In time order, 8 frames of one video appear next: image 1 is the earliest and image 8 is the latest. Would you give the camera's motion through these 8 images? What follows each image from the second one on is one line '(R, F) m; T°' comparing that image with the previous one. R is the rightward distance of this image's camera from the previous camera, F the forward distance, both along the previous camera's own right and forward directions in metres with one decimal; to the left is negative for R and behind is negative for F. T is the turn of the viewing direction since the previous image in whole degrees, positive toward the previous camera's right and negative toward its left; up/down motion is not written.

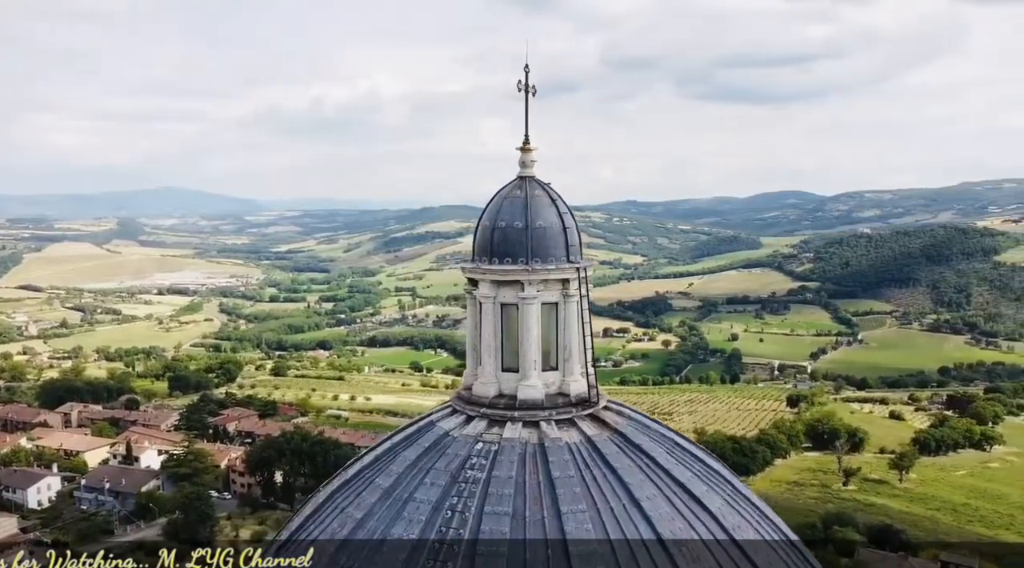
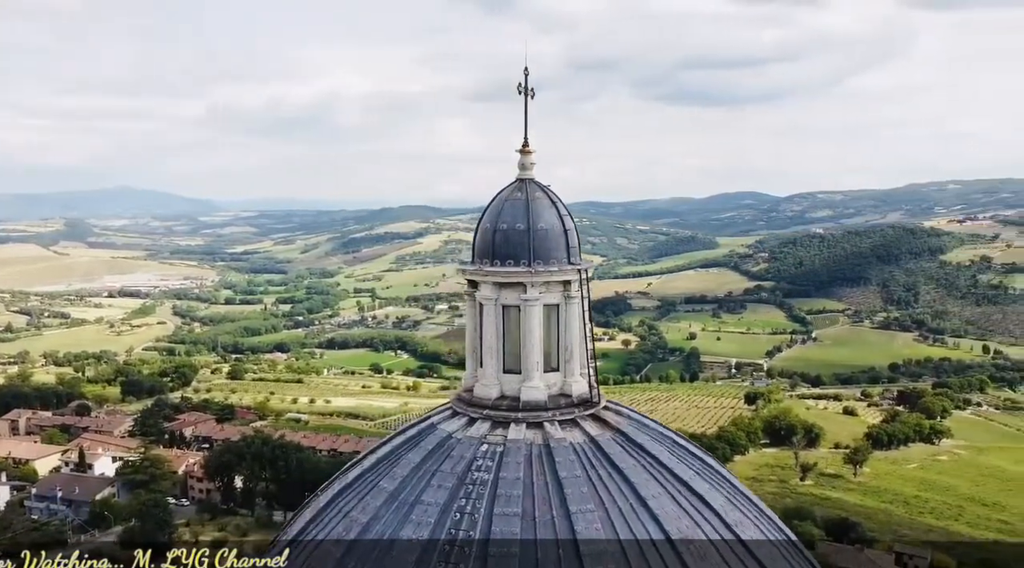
(-1.4, -0.2) m; +4°
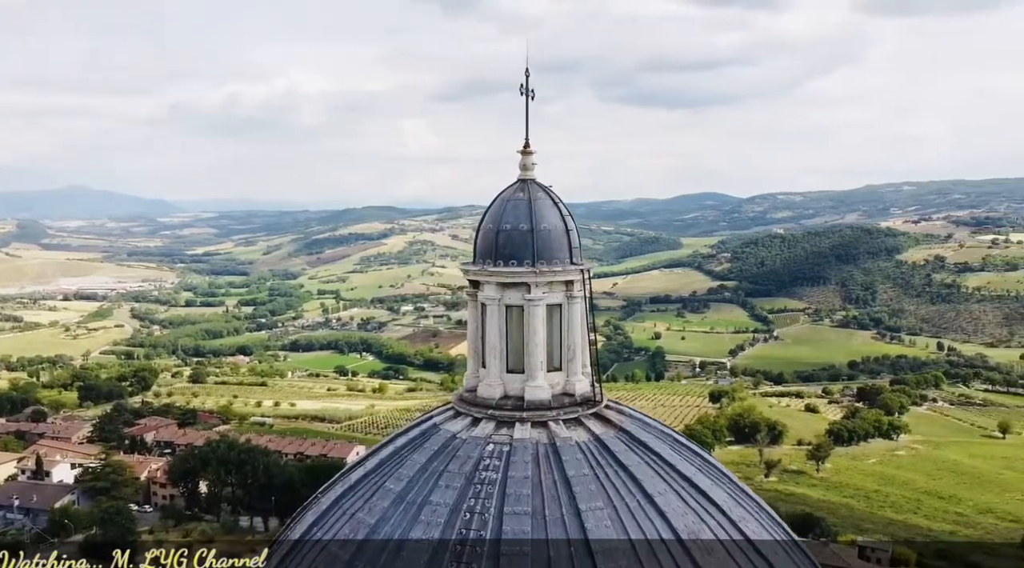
(-1.3, -0.1) m; +3°
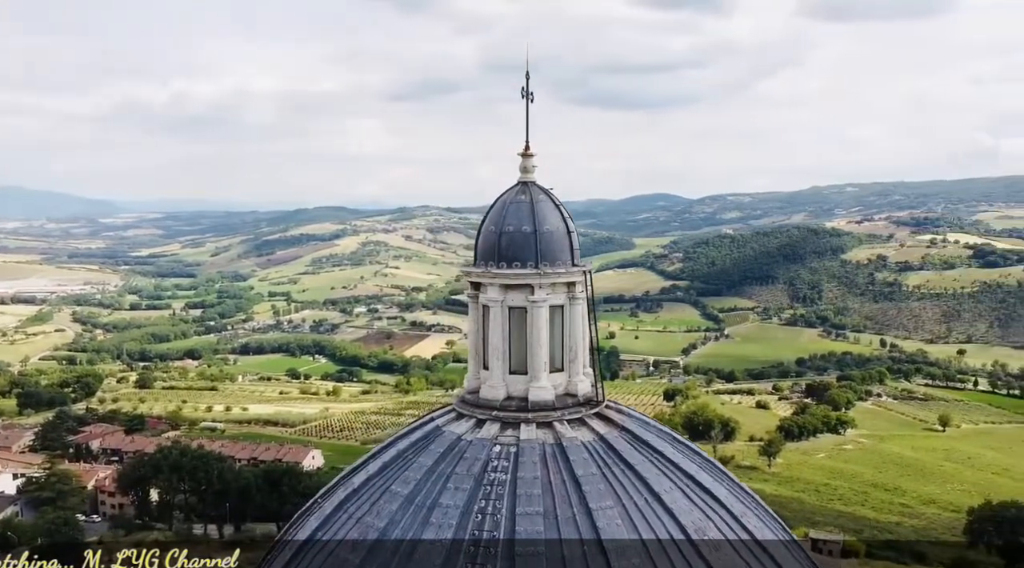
(-1.7, -0.1) m; +4°
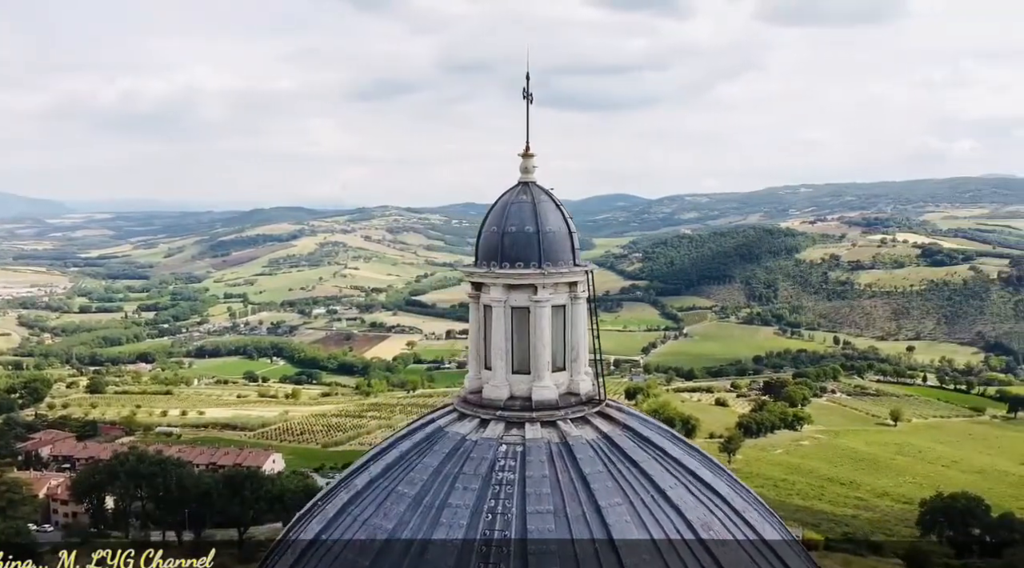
(-1.5, 0.0) m; +4°
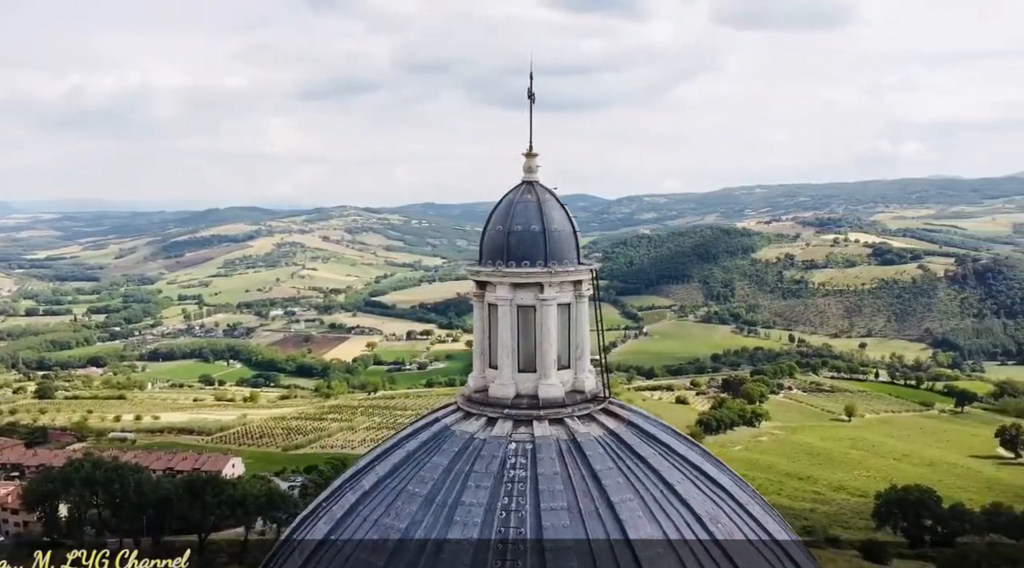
(-1.6, +0.1) m; +4°
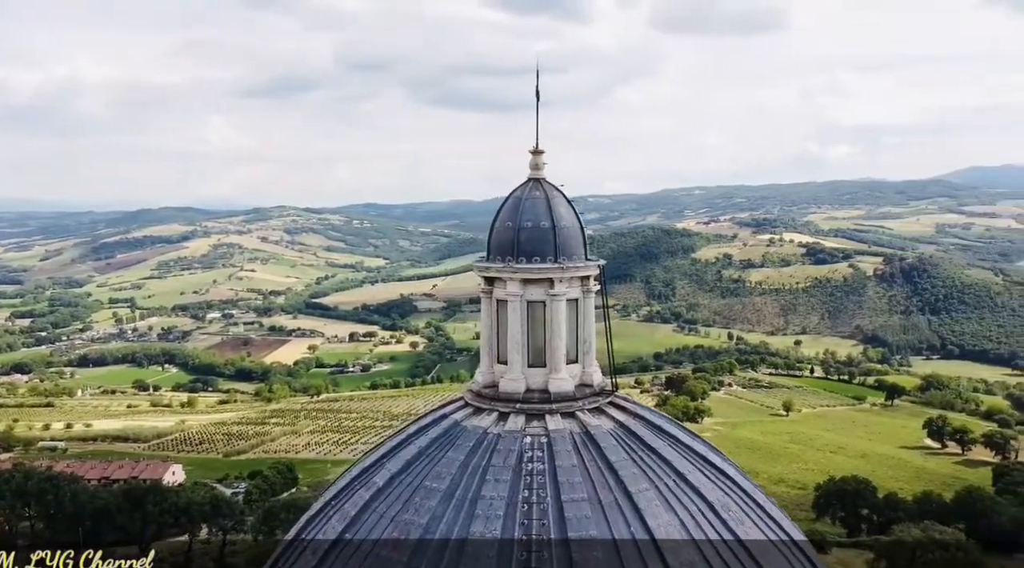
(-2.2, +0.3) m; +5°
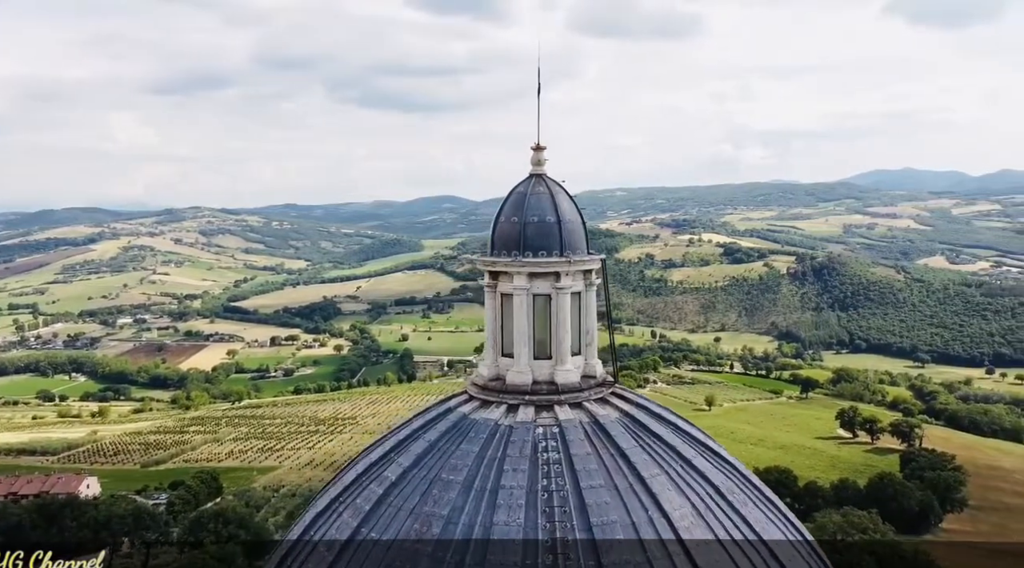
(-2.6, +0.6) m; +7°
